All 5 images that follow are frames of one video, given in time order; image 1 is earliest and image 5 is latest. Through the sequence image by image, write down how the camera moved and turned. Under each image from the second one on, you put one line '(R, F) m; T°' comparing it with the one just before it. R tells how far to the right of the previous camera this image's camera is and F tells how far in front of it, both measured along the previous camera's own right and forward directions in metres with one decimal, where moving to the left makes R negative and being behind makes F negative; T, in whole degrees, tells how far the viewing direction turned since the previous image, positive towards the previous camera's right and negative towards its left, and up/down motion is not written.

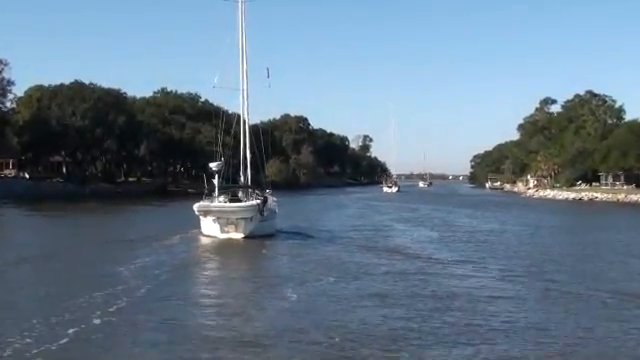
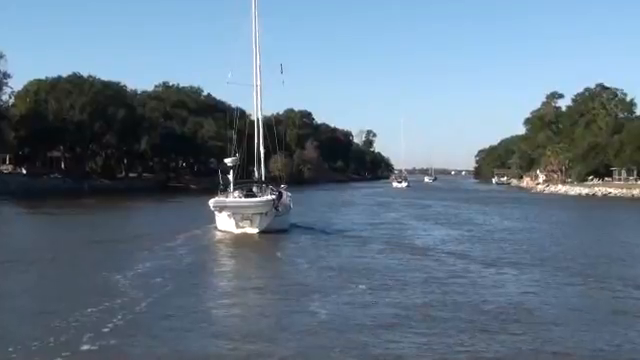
(-0.6, +3.2) m; 0°
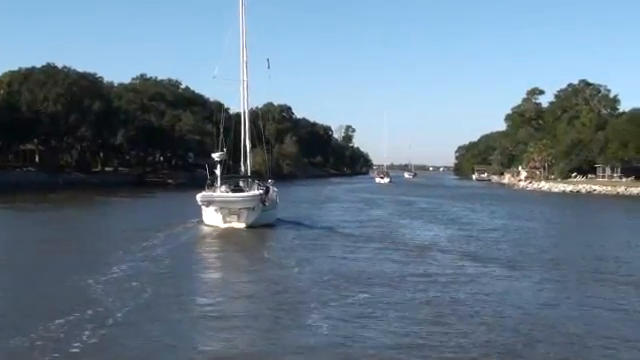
(-0.5, +2.3) m; +2°
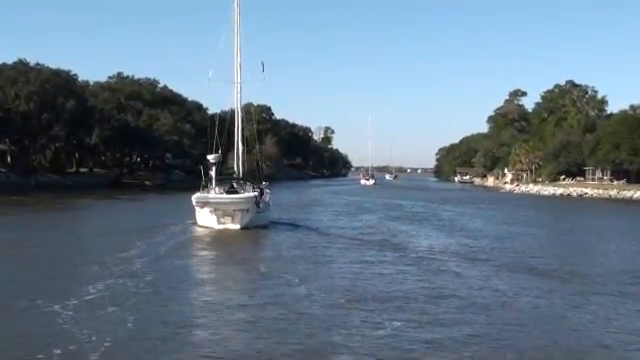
(-0.9, +3.9) m; +2°
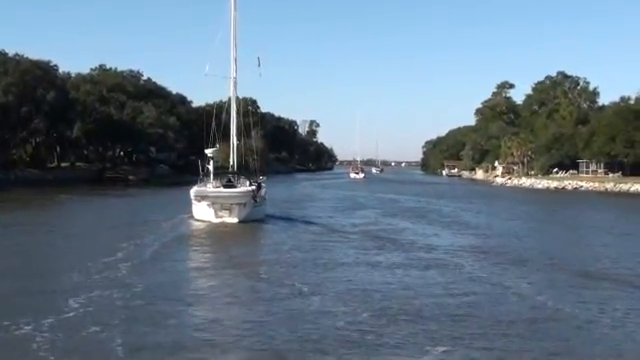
(-0.7, +2.9) m; +1°
